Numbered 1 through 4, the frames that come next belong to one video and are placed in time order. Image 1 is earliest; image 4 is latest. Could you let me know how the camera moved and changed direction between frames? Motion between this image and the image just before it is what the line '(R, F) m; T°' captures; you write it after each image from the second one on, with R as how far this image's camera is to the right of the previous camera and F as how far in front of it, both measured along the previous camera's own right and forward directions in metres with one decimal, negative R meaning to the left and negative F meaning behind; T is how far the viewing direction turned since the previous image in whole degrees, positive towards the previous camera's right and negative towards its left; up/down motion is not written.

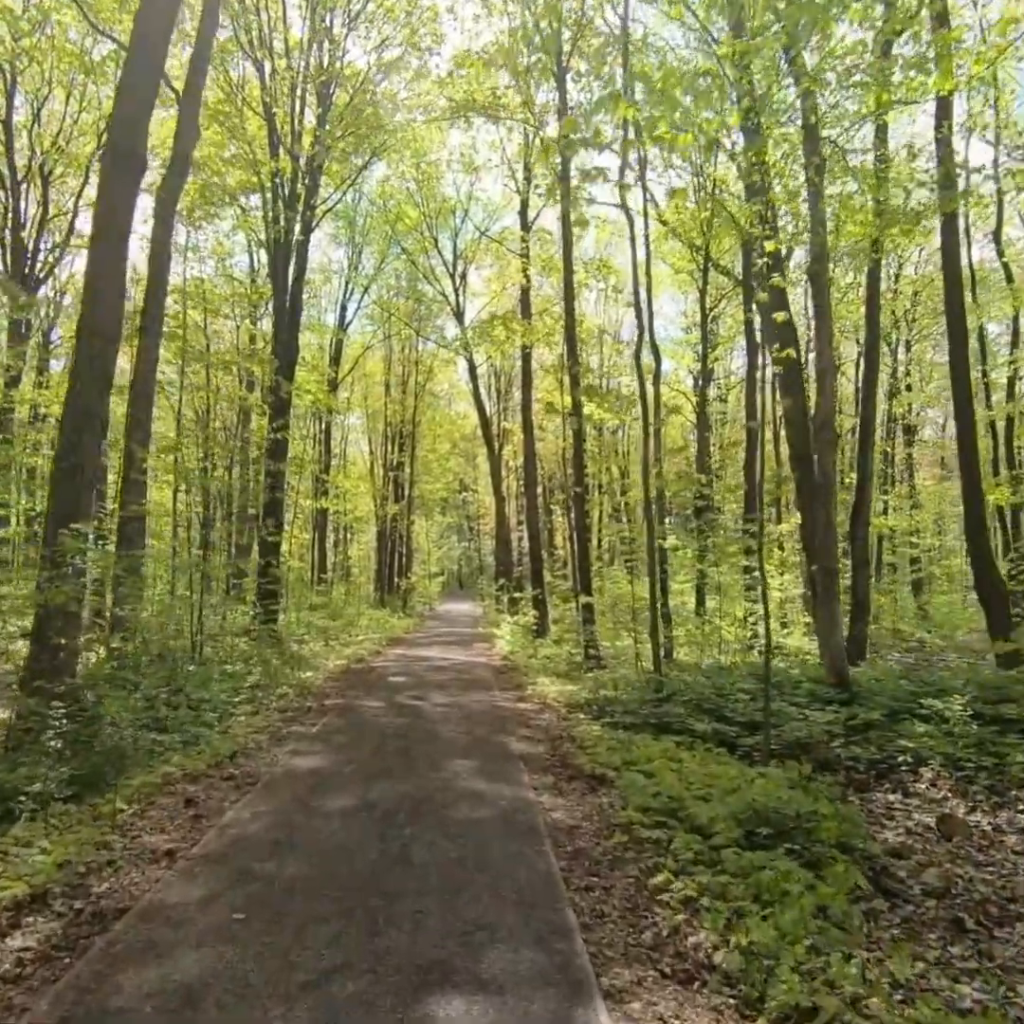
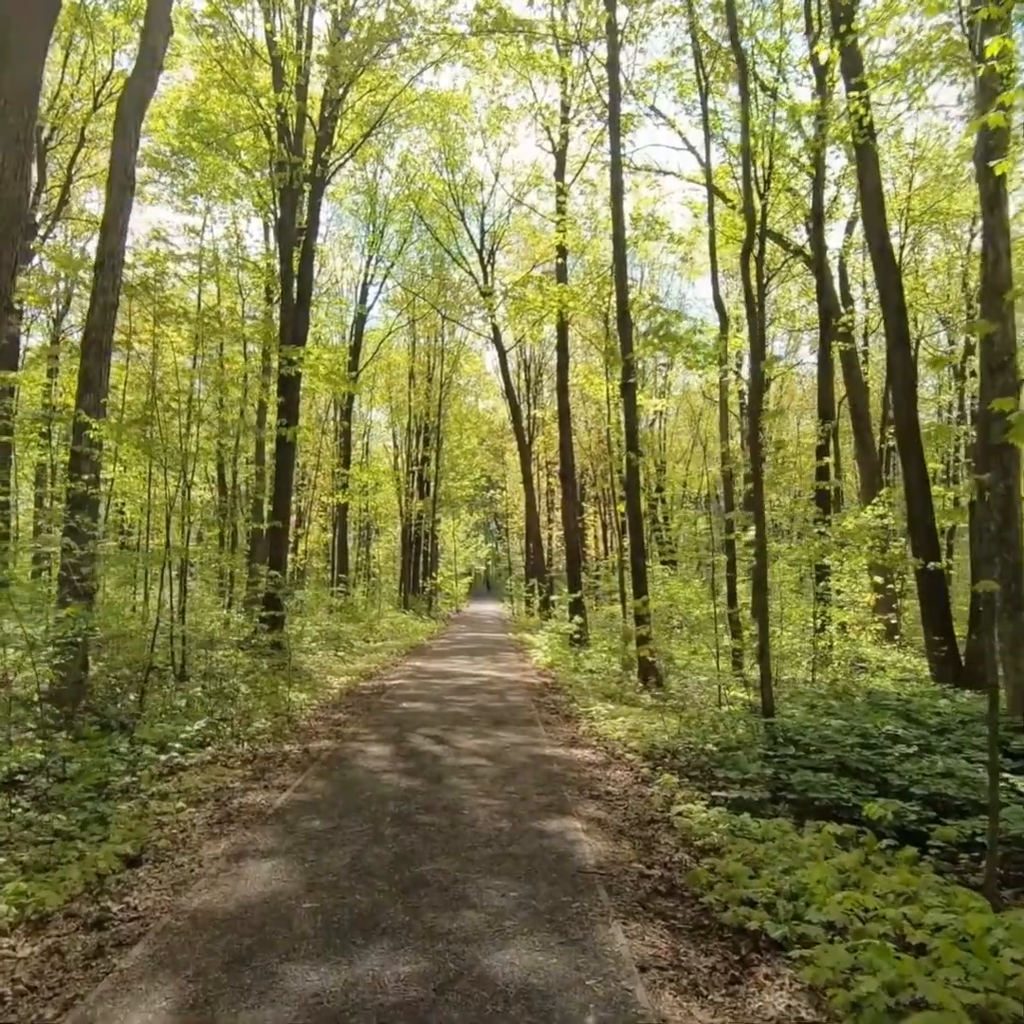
(-0.2, +2.6) m; -2°
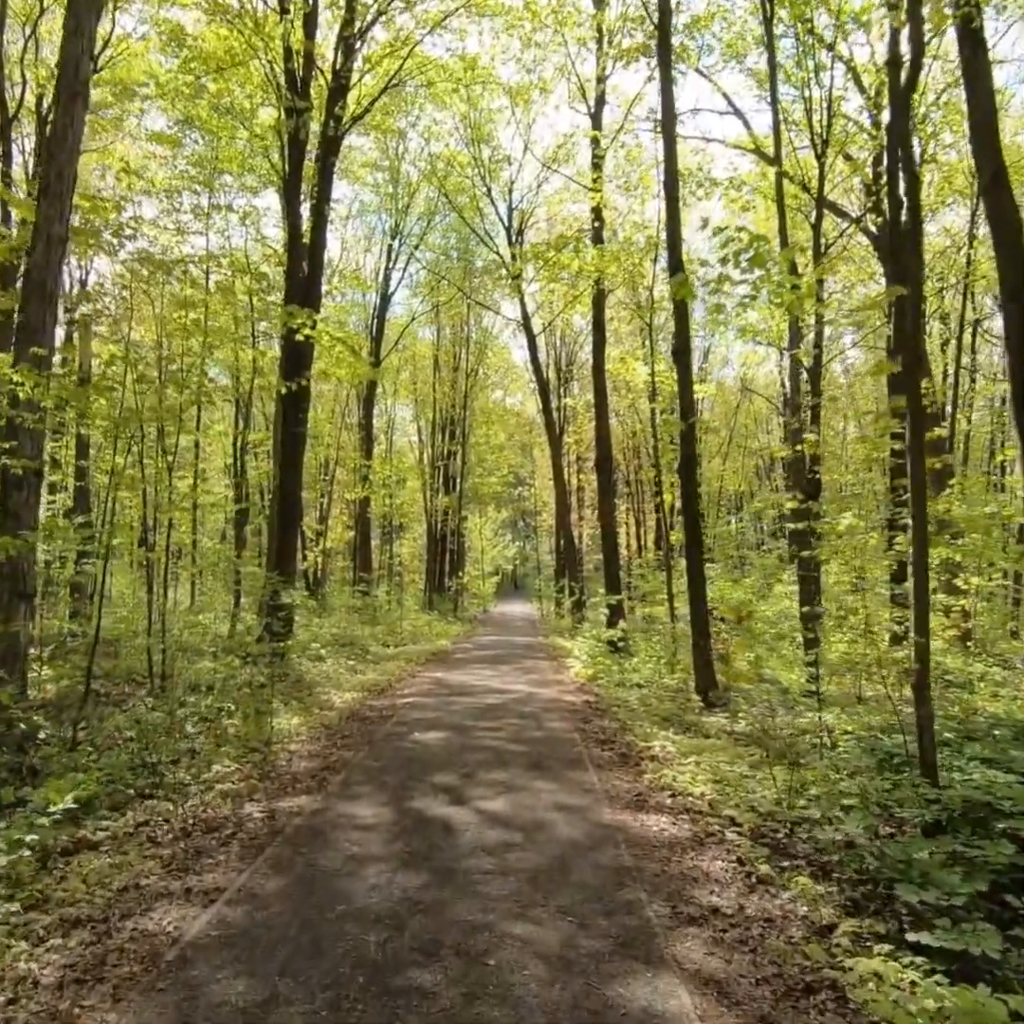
(-0.1, +2.0) m; -2°
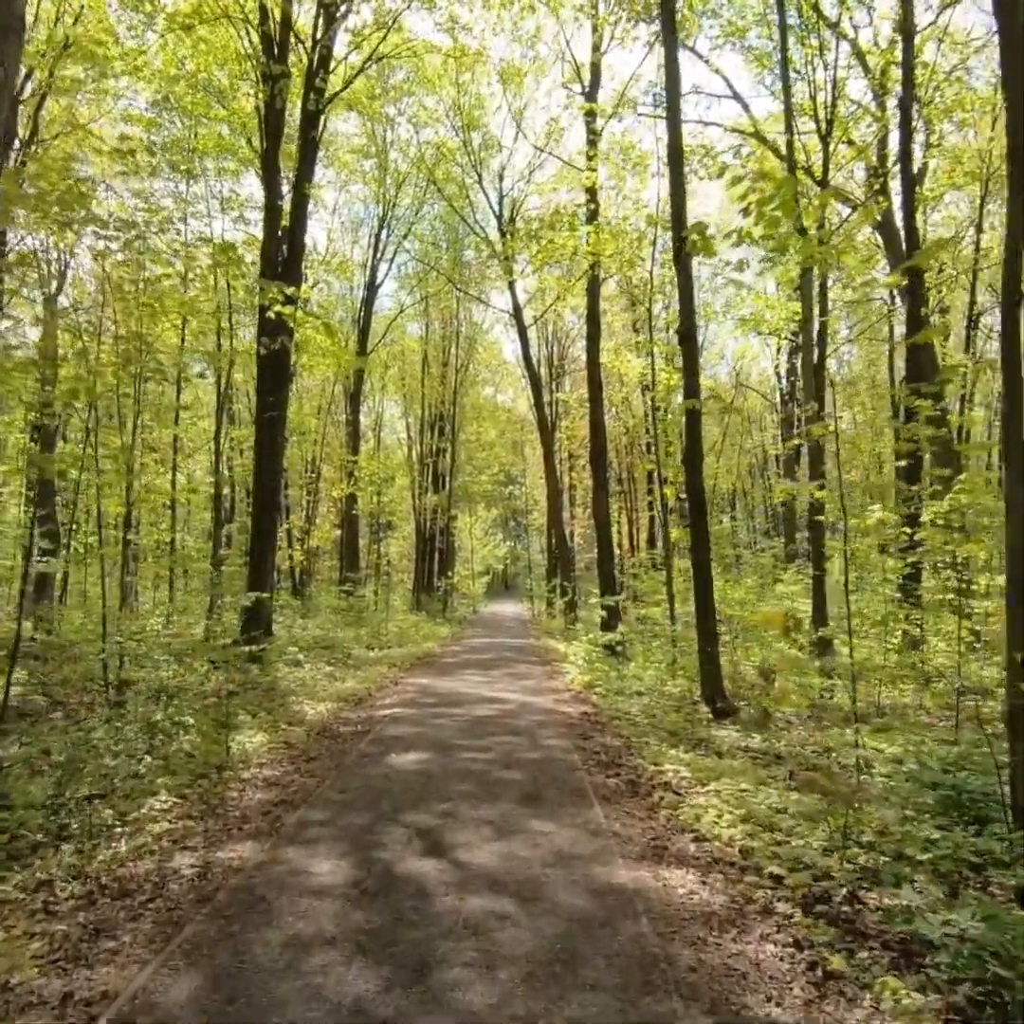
(0.0, +1.0) m; +1°
